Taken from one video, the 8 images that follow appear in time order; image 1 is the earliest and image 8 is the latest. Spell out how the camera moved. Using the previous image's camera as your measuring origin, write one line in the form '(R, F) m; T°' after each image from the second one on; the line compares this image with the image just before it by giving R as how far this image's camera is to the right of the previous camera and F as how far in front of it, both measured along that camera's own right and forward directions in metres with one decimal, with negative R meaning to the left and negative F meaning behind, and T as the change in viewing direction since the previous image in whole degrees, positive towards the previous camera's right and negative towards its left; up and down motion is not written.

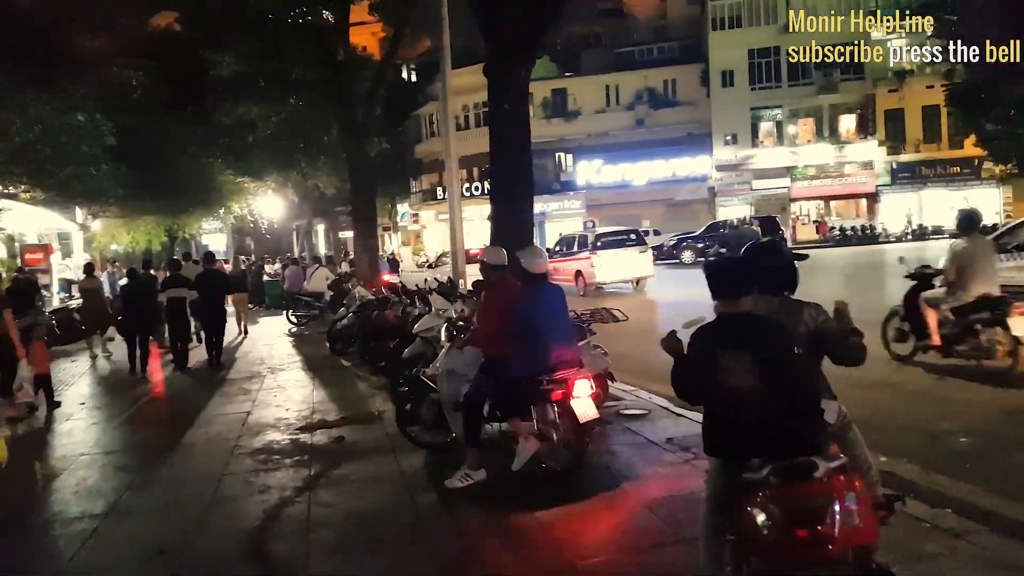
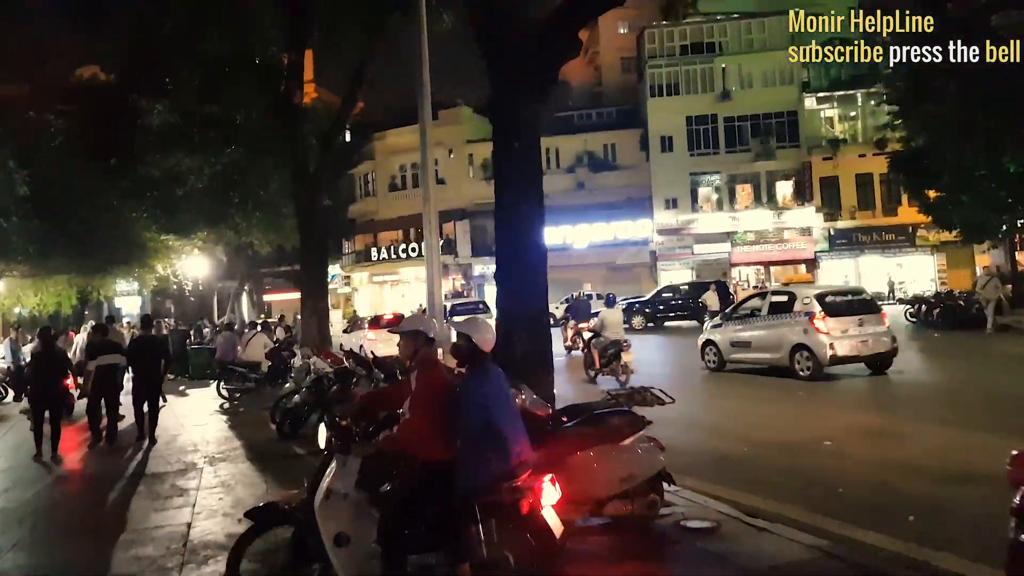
(-0.6, +1.4) m; +5°
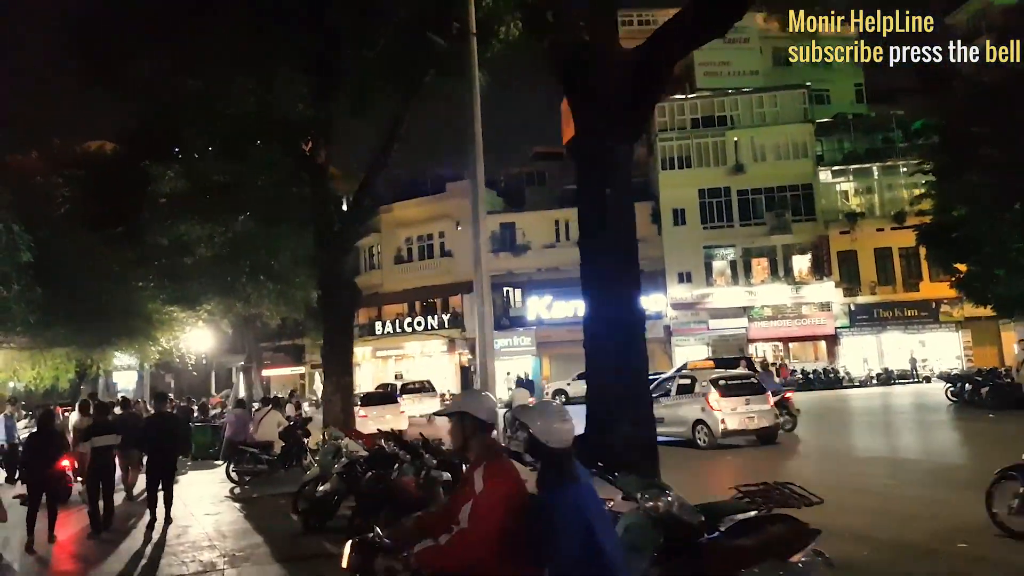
(-0.6, +1.0) m; 0°
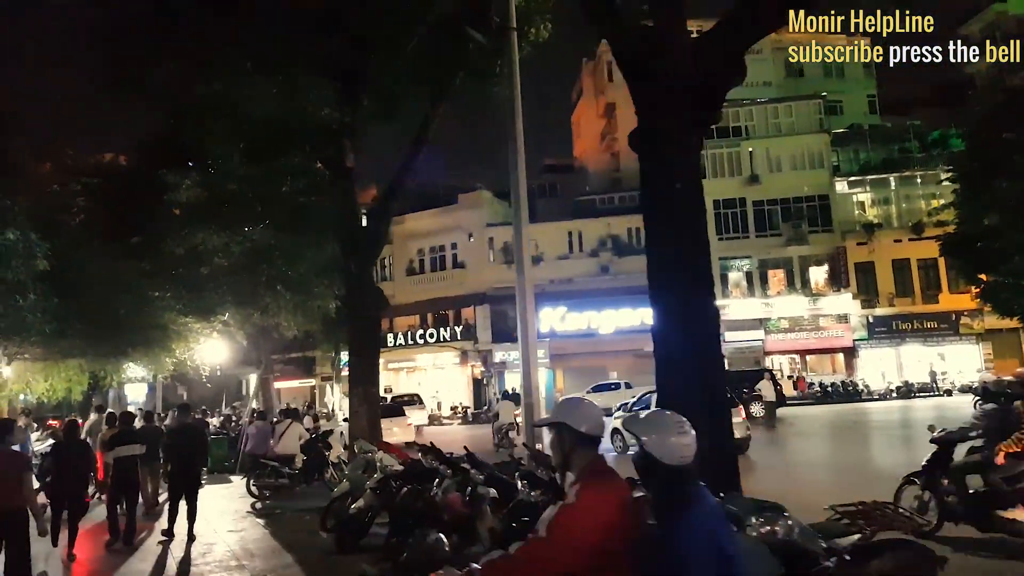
(-0.3, +0.4) m; 0°
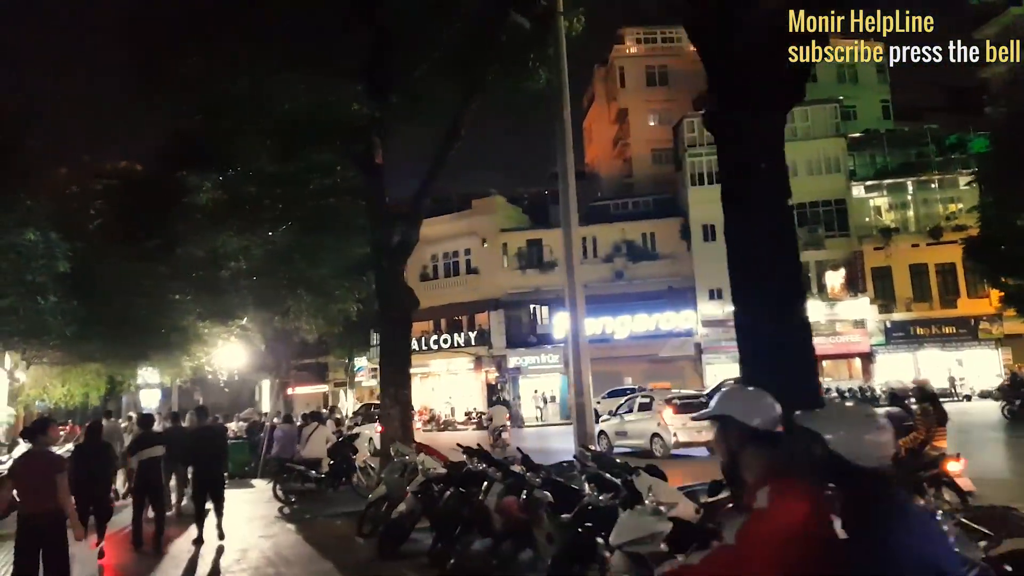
(-0.3, +0.2) m; 0°
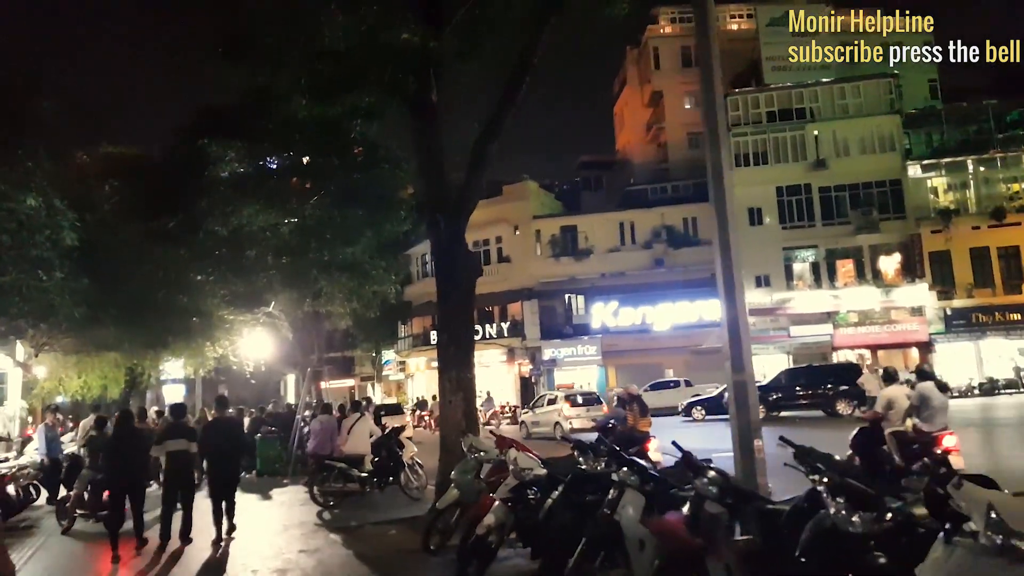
(-0.7, +1.8) m; -1°
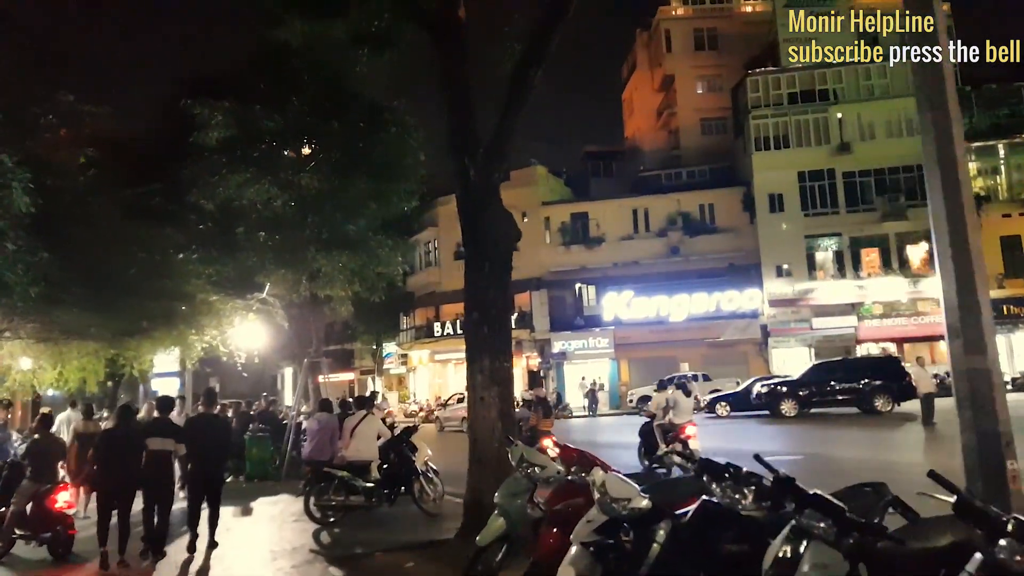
(-0.4, +1.8) m; 0°
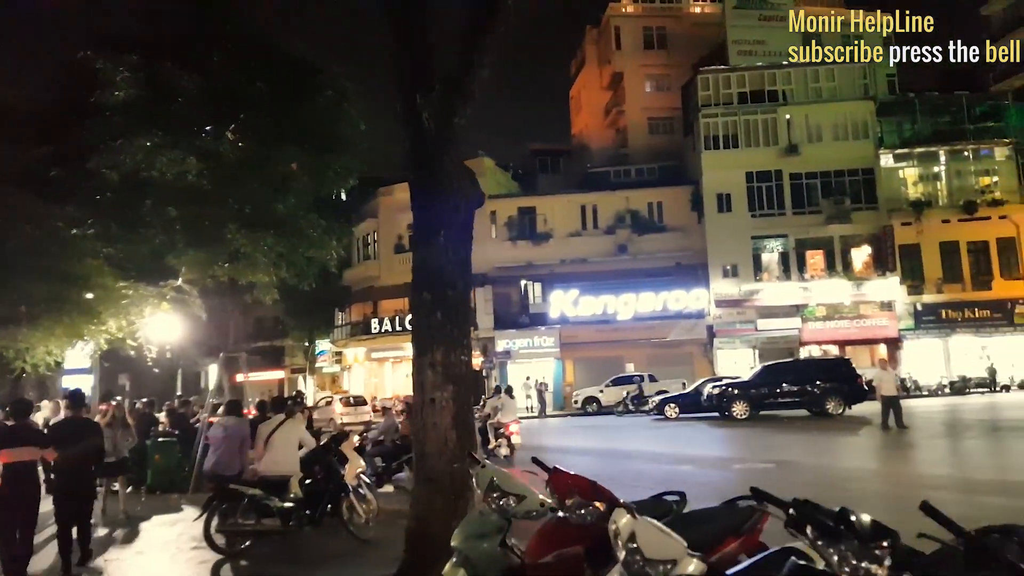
(-0.1, +1.4) m; +4°
